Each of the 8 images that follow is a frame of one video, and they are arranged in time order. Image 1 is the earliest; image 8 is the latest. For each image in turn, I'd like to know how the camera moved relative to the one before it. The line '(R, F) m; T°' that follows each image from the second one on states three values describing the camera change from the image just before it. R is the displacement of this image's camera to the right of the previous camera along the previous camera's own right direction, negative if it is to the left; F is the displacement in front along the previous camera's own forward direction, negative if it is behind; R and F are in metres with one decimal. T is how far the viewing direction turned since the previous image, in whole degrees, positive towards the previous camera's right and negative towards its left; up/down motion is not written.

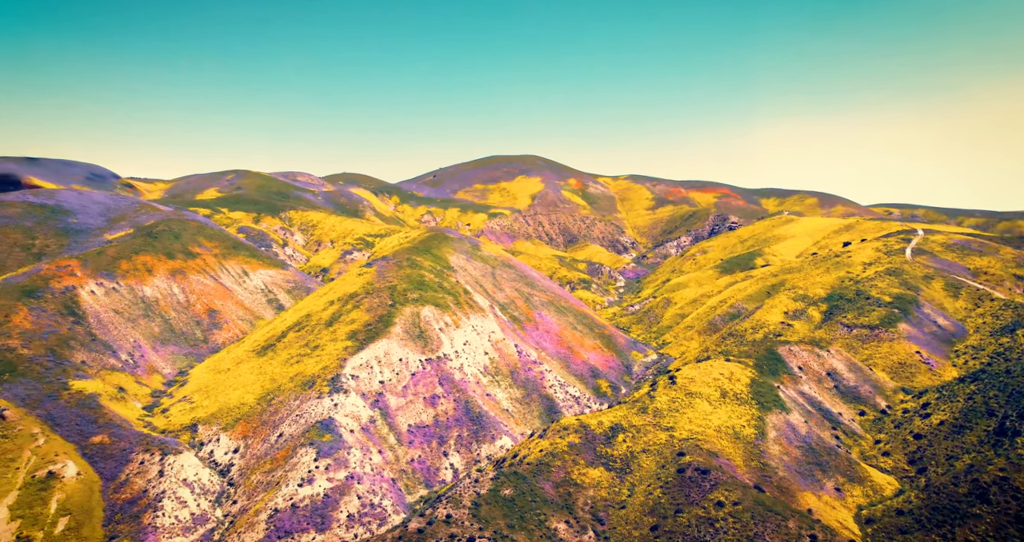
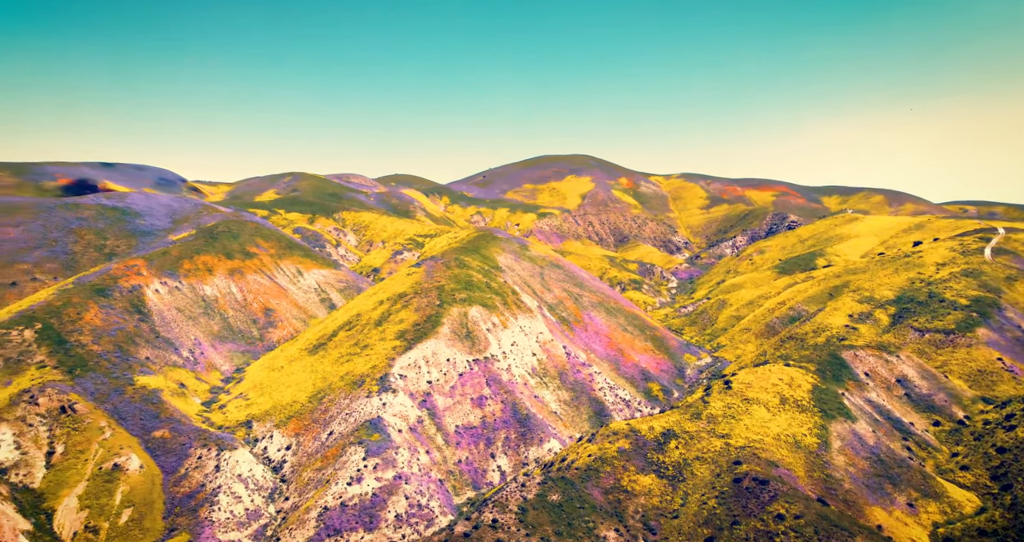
(+0.3, +2.8) m; -4°
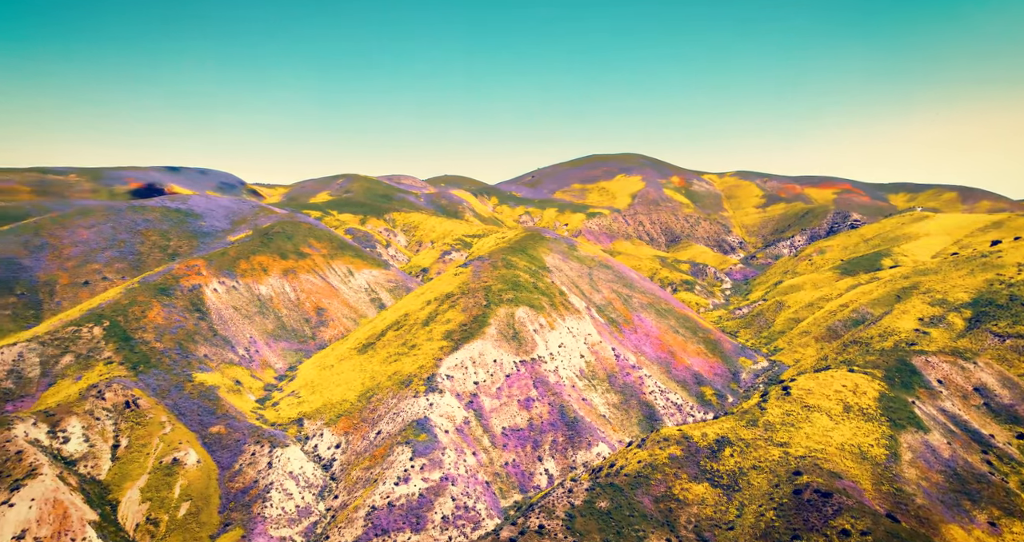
(+0.2, +2.8) m; -4°
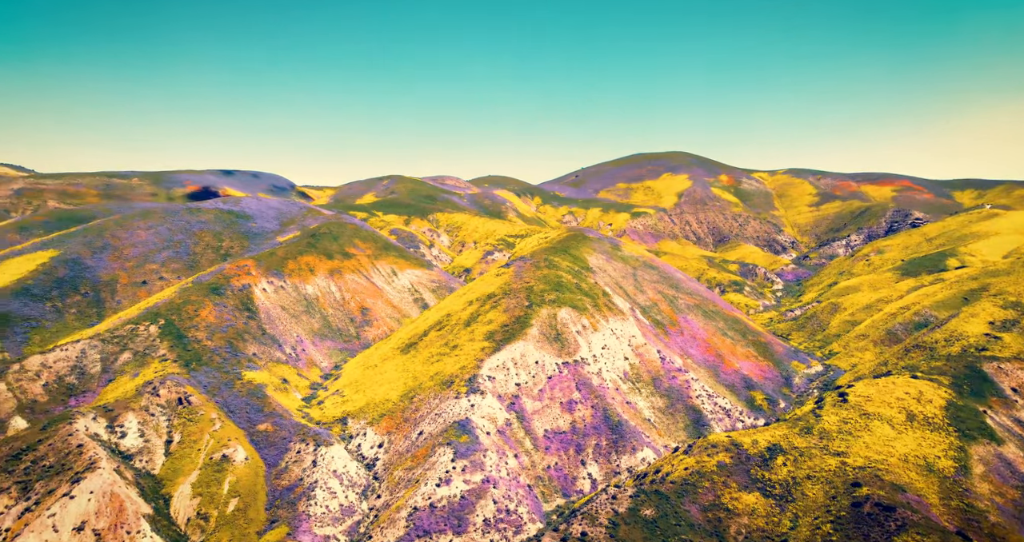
(+0.1, +2.7) m; -3°
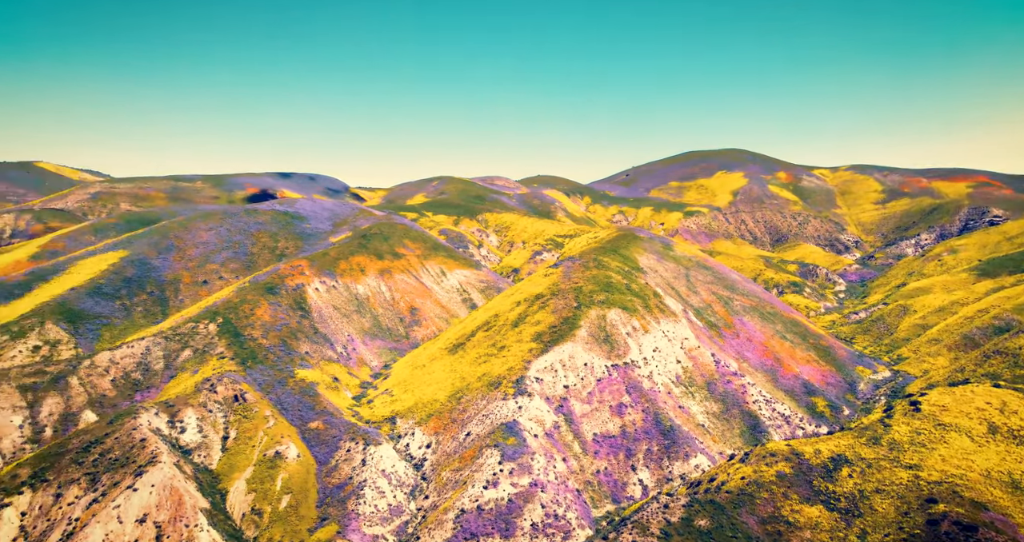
(-0.1, +3.3) m; -3°
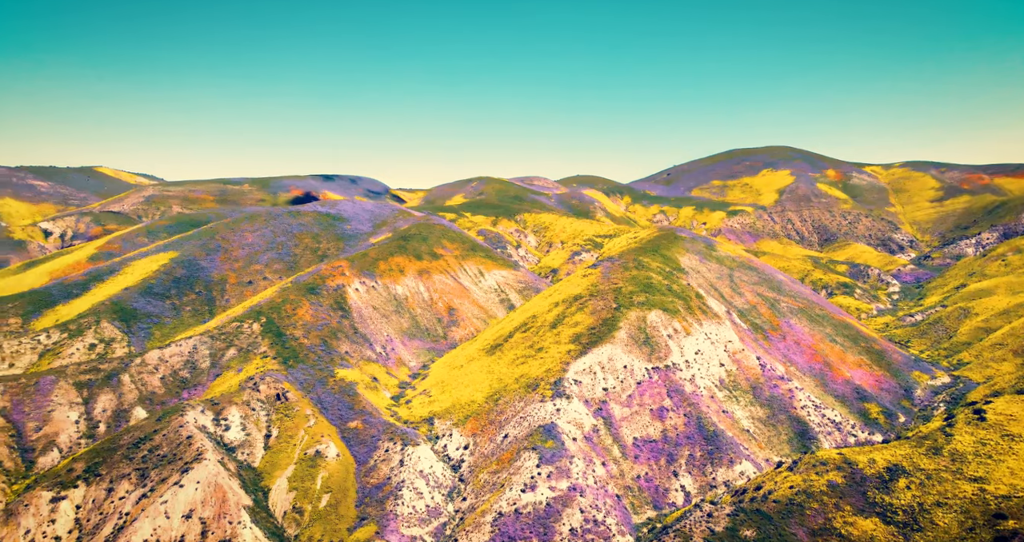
(-0.1, +2.7) m; -3°
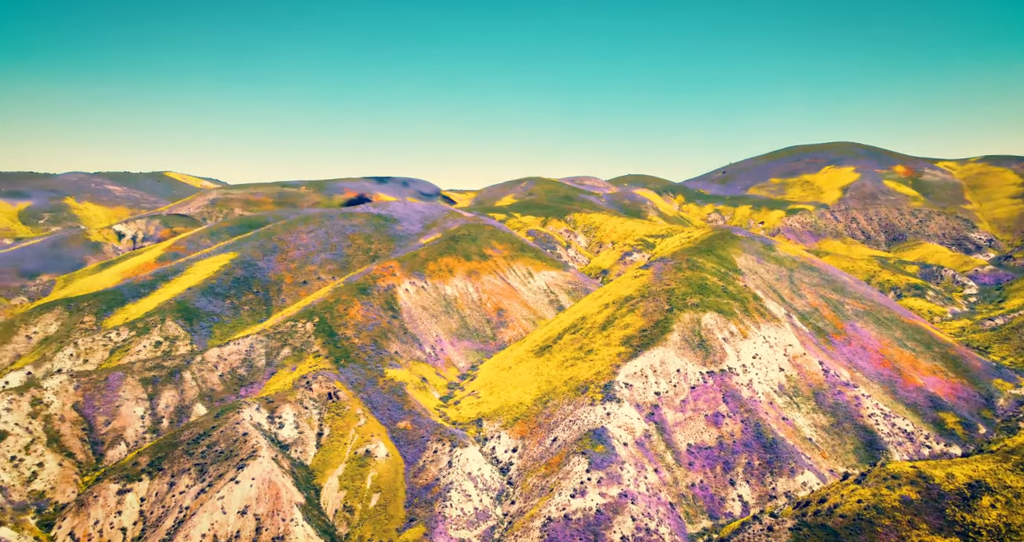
(-0.2, +3.8) m; -4°
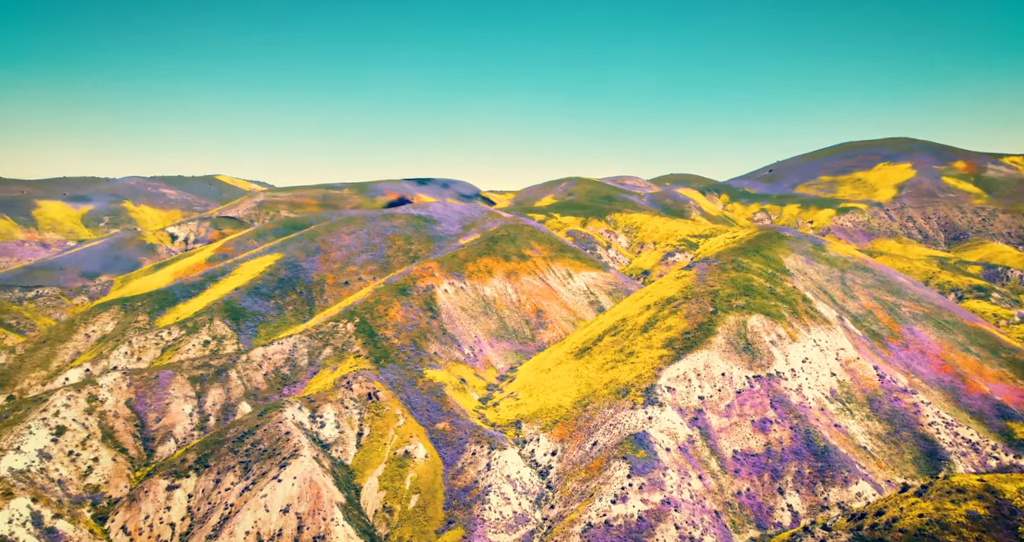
(-0.2, +3.4) m; -3°
